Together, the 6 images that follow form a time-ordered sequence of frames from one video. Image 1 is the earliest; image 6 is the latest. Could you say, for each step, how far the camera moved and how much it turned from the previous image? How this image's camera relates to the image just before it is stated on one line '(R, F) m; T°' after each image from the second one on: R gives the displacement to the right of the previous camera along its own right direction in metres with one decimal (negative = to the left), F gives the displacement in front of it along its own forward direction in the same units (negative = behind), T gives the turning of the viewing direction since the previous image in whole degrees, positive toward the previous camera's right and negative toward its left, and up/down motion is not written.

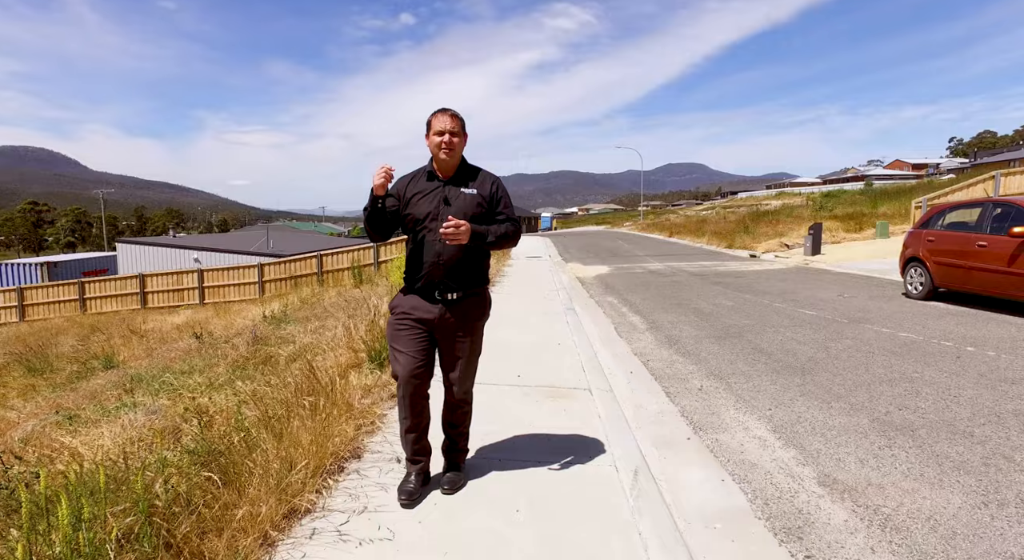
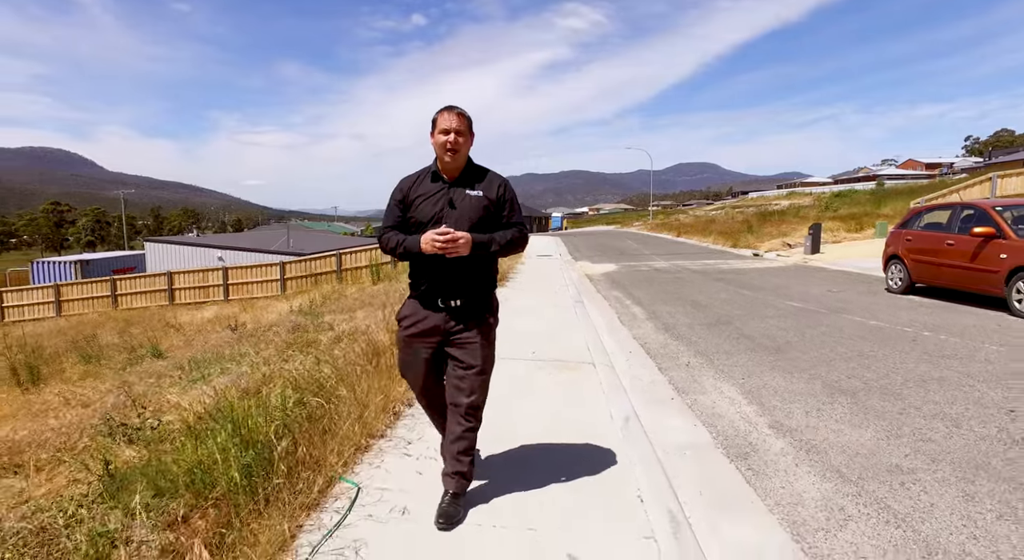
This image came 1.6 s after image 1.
(-0.1, -0.9) m; -1°
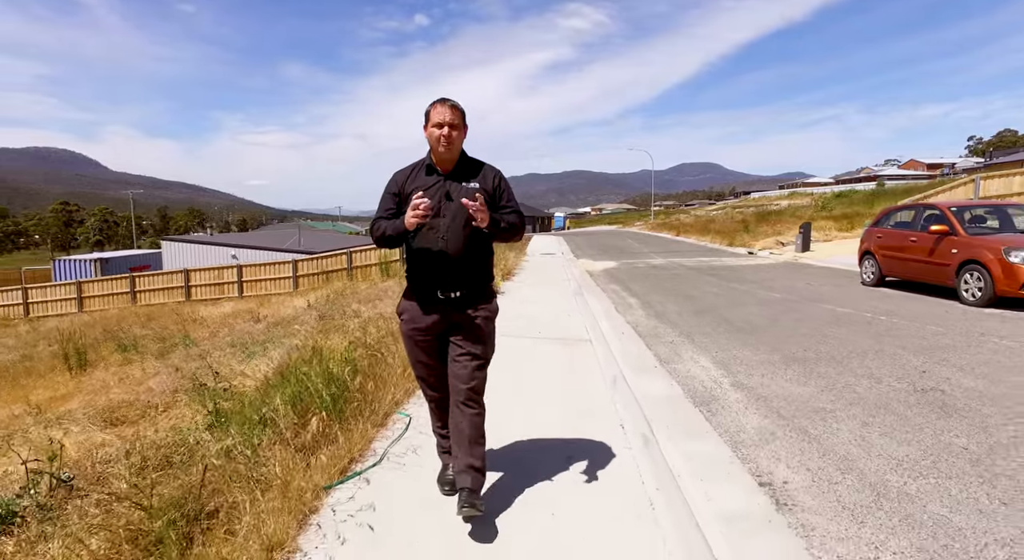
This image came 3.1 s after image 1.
(-0.1, -1.0) m; 0°
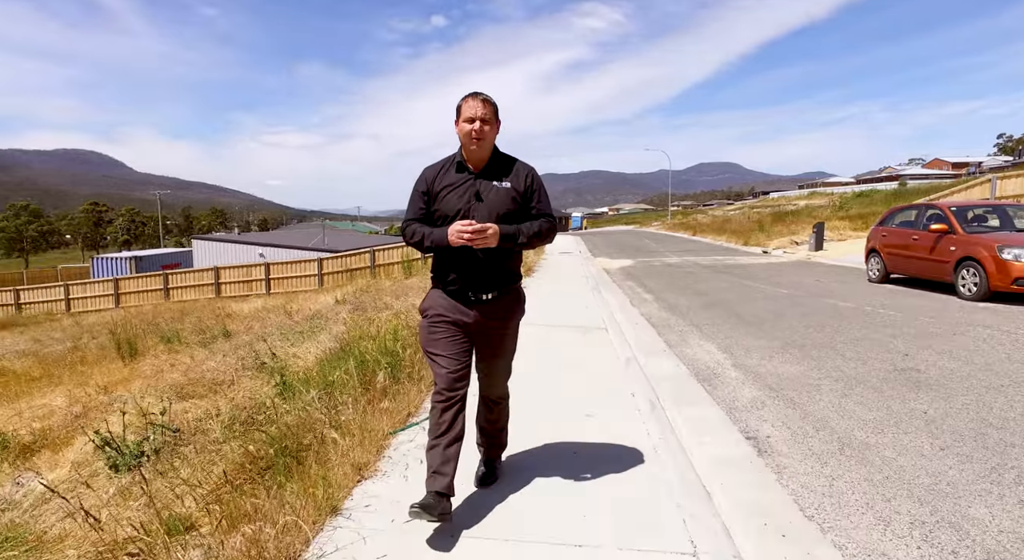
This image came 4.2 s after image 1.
(-0.1, -0.7) m; -2°
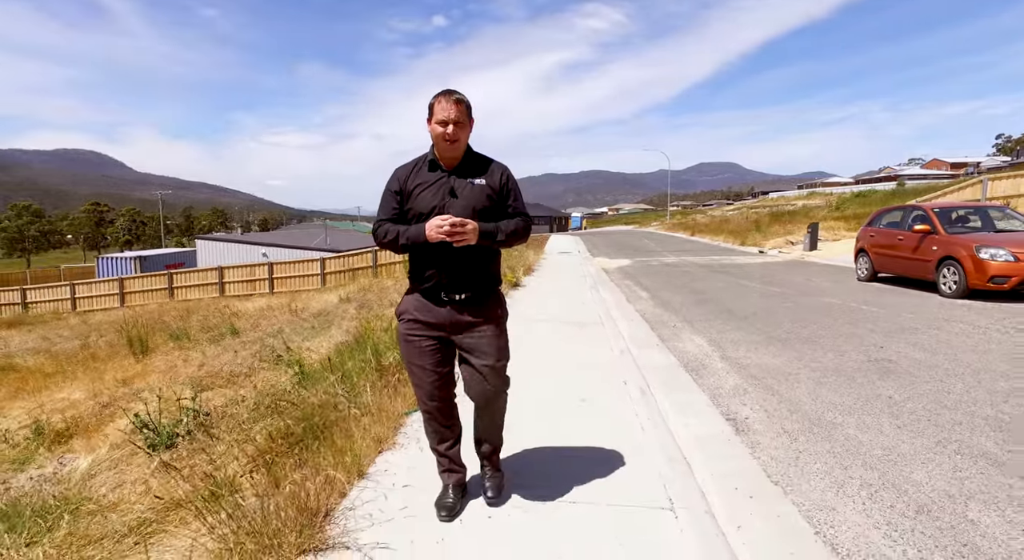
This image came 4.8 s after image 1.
(0.0, -0.4) m; 0°
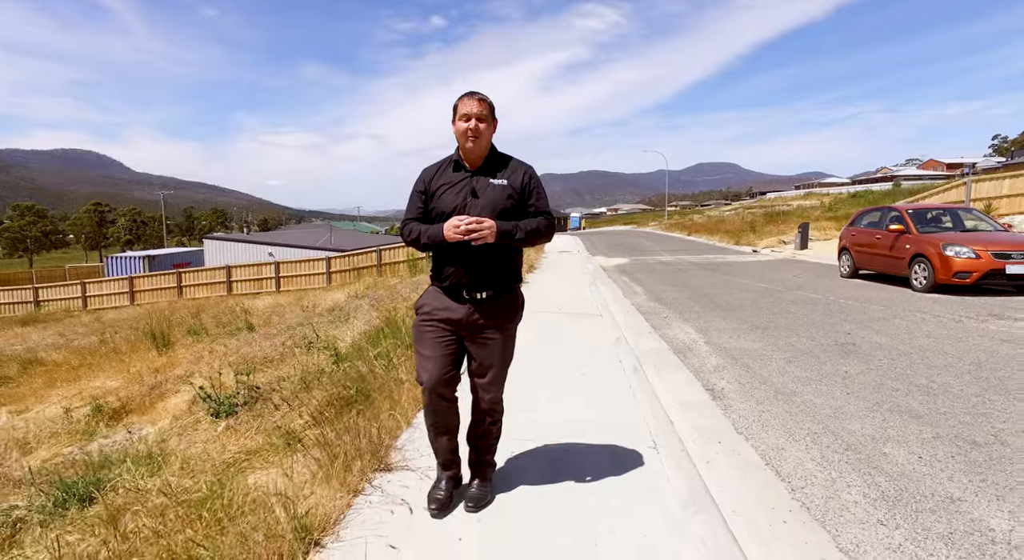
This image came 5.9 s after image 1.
(-0.1, -0.7) m; 0°
